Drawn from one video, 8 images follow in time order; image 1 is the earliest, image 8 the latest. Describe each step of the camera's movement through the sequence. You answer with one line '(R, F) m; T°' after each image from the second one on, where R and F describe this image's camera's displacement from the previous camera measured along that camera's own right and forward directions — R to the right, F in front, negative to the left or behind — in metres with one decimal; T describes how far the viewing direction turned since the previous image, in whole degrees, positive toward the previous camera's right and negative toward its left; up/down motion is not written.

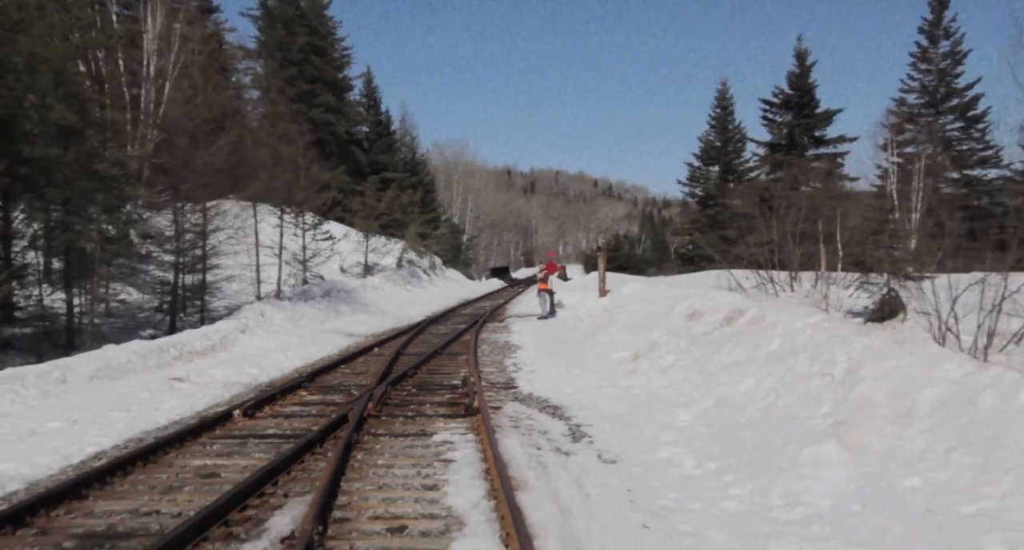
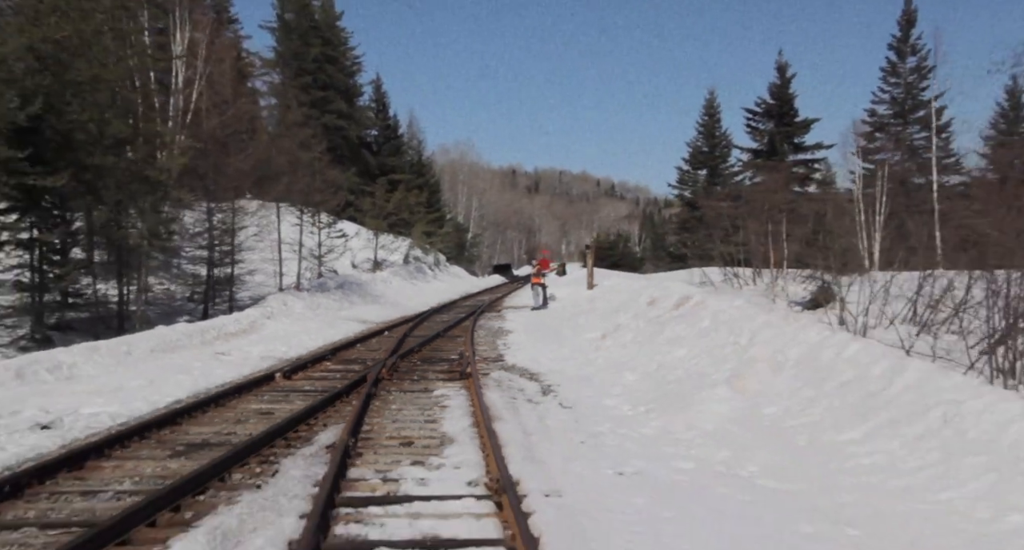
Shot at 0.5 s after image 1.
(+0.3, -2.2) m; 0°
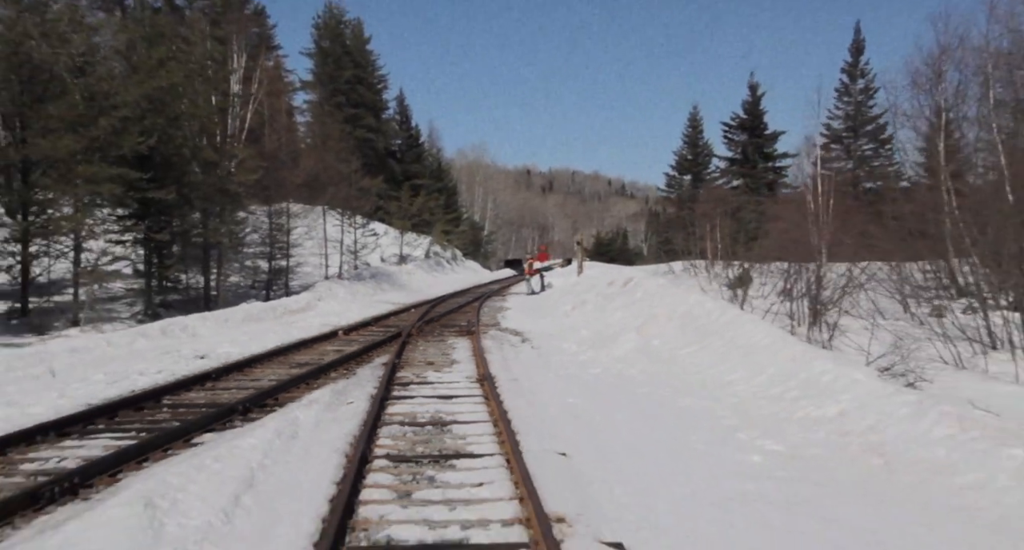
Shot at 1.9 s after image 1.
(+0.6, -4.7) m; -1°
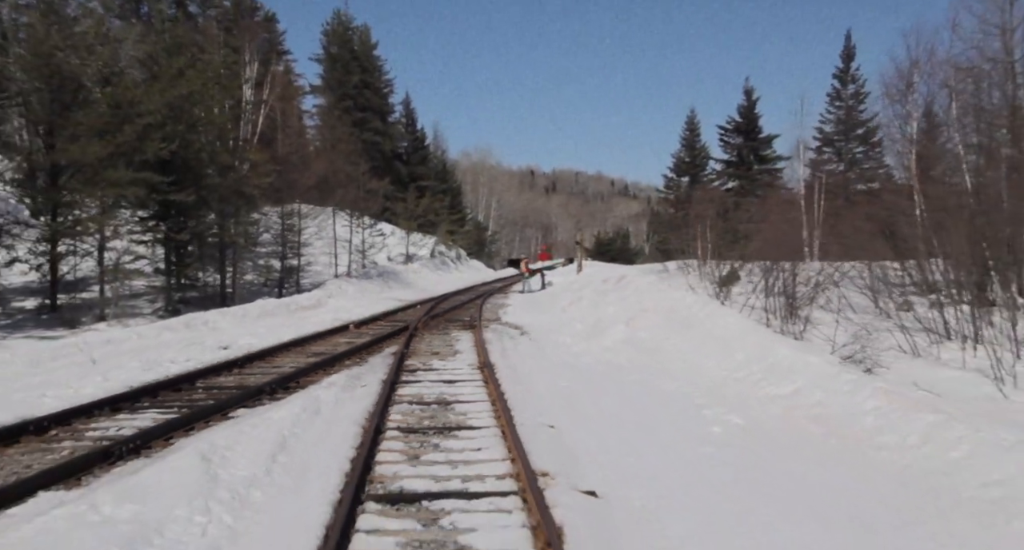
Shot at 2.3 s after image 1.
(+0.1, -1.1) m; 0°
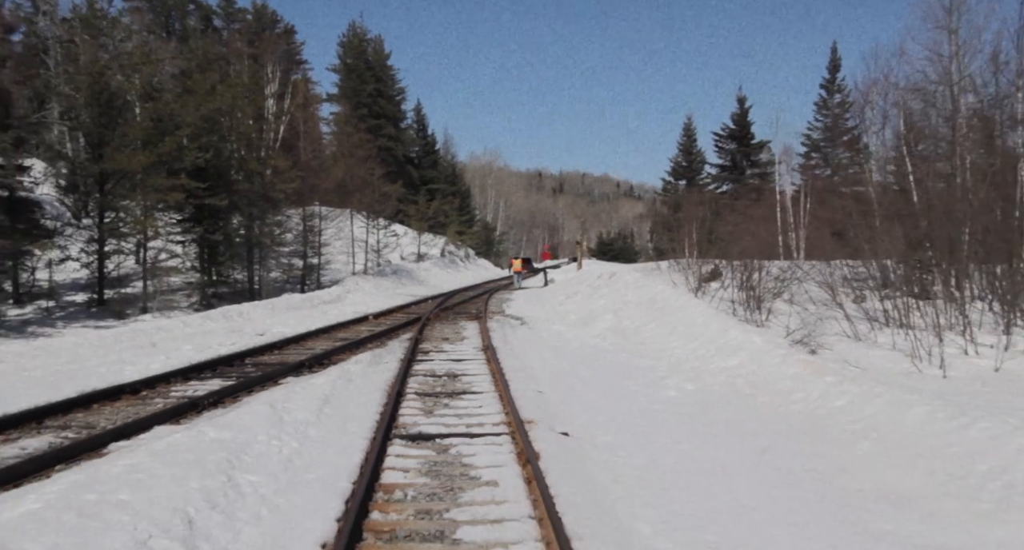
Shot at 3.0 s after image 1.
(+0.2, -2.0) m; -1°
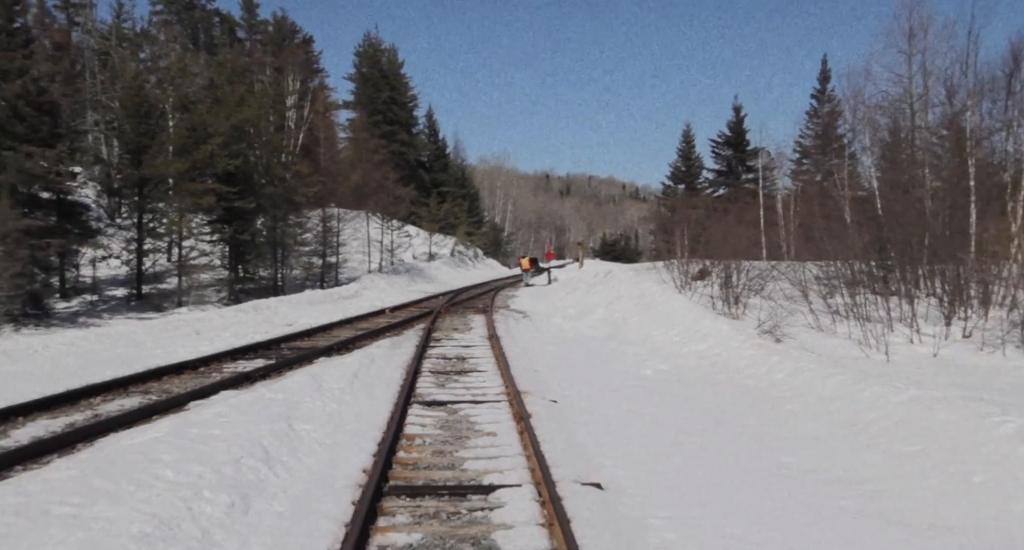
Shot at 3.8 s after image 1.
(+0.1, -1.8) m; -1°
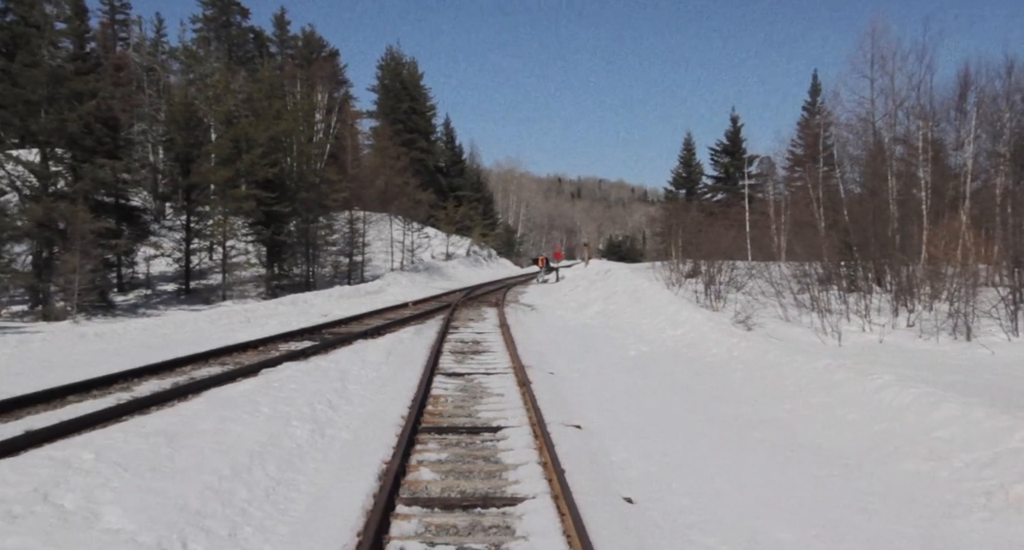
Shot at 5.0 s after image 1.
(+0.2, -2.4) m; -1°
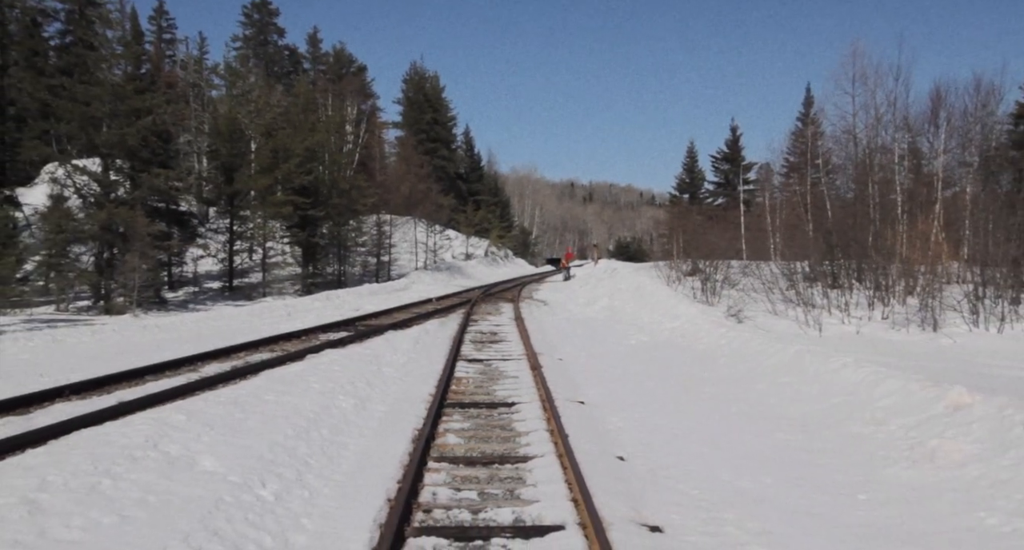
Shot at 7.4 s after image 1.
(+0.1, -2.1) m; -2°
